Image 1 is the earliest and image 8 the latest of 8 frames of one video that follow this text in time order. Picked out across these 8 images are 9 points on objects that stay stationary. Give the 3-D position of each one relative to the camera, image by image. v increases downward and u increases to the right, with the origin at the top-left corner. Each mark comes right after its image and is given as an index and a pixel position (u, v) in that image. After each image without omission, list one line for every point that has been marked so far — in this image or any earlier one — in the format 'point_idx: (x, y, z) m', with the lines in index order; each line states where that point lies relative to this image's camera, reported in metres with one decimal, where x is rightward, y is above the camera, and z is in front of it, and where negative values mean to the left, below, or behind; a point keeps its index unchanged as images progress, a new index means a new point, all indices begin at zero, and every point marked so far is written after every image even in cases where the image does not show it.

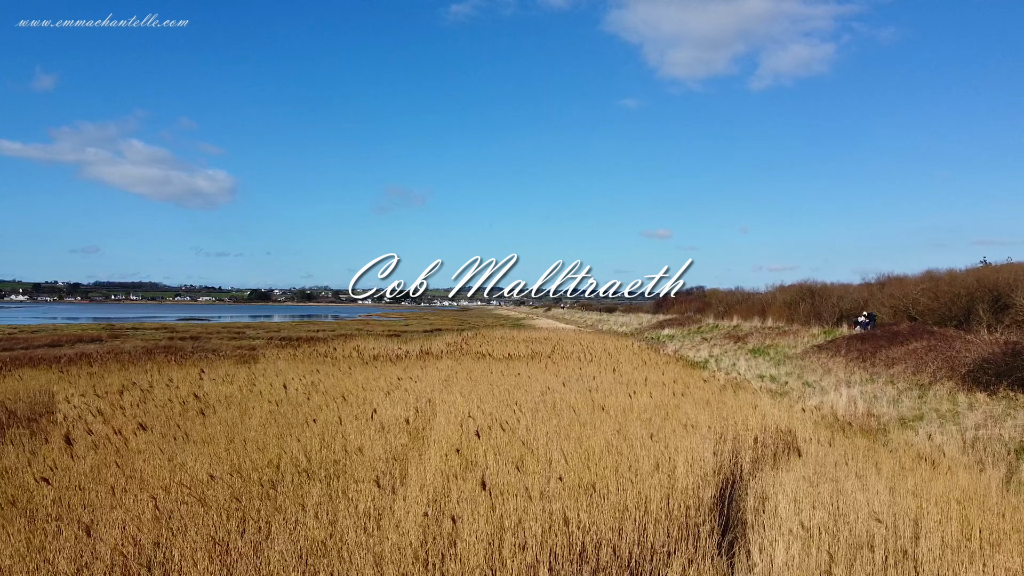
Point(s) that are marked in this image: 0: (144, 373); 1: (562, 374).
0: (-10.9, -2.5, +18.4) m
1: (+1.0, -1.9, +13.1) m
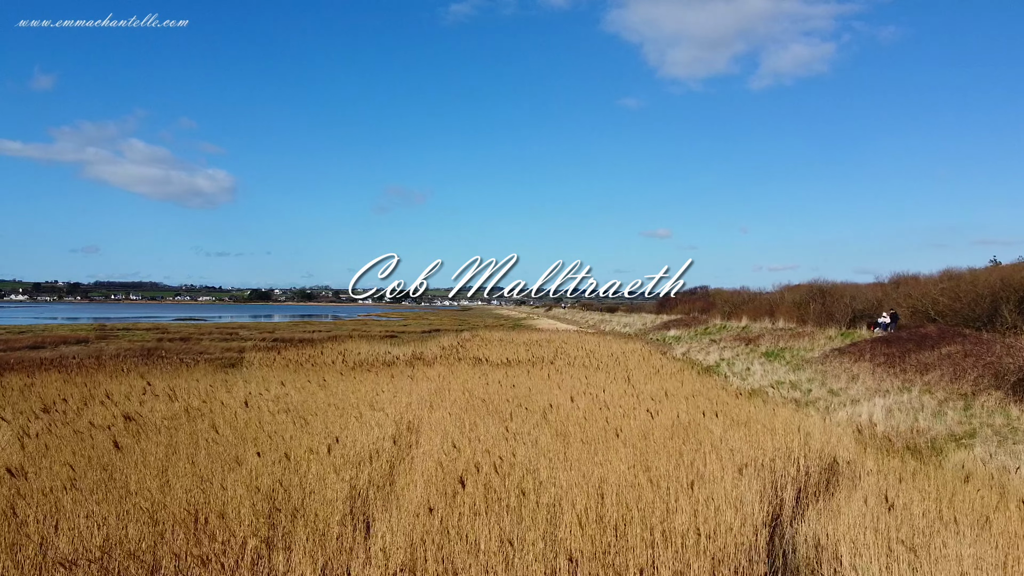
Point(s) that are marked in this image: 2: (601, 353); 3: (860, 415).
0: (-10.9, -2.5, +17.0) m
1: (+1.0, -1.9, +11.7) m
2: (+2.8, -2.1, +19.4) m
3: (+7.2, -2.6, +12.7) m
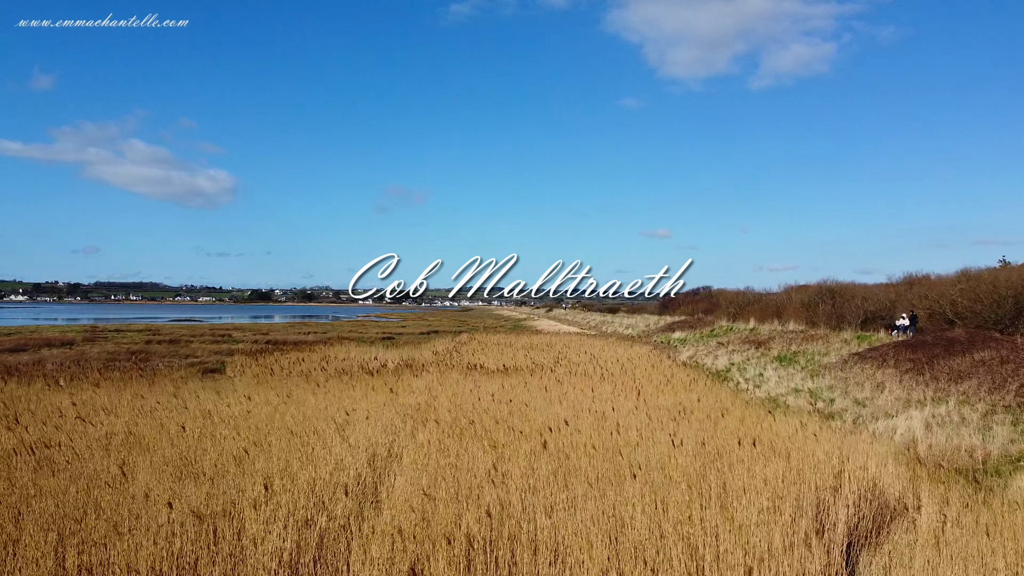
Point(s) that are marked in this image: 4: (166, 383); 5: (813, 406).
0: (-11.0, -2.6, +15.7) m
1: (+0.9, -2.0, +10.4) m
2: (+2.7, -2.1, +18.1) m
3: (+7.1, -2.6, +11.4) m
4: (-9.8, -2.7, +17.5) m
5: (+7.1, -2.8, +14.5) m
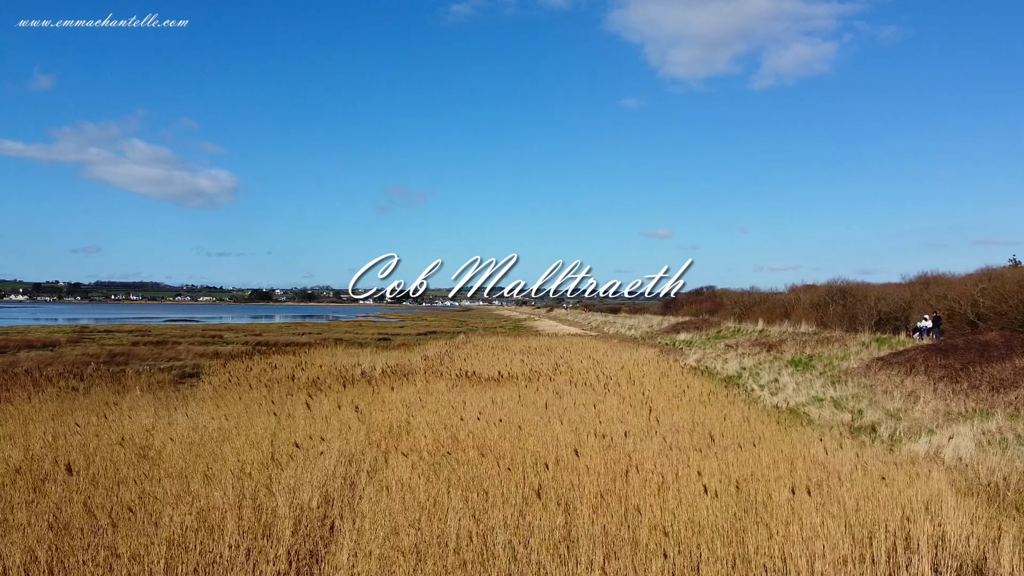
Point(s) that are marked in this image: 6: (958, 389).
0: (-11.1, -2.5, +14.3) m
1: (+0.8, -2.0, +9.0) m
2: (+2.6, -2.1, +16.7) m
3: (+7.0, -2.6, +10.0) m
4: (-9.9, -2.7, +16.1) m
5: (+7.0, -2.7, +13.1) m
6: (+10.0, -2.3, +13.8) m
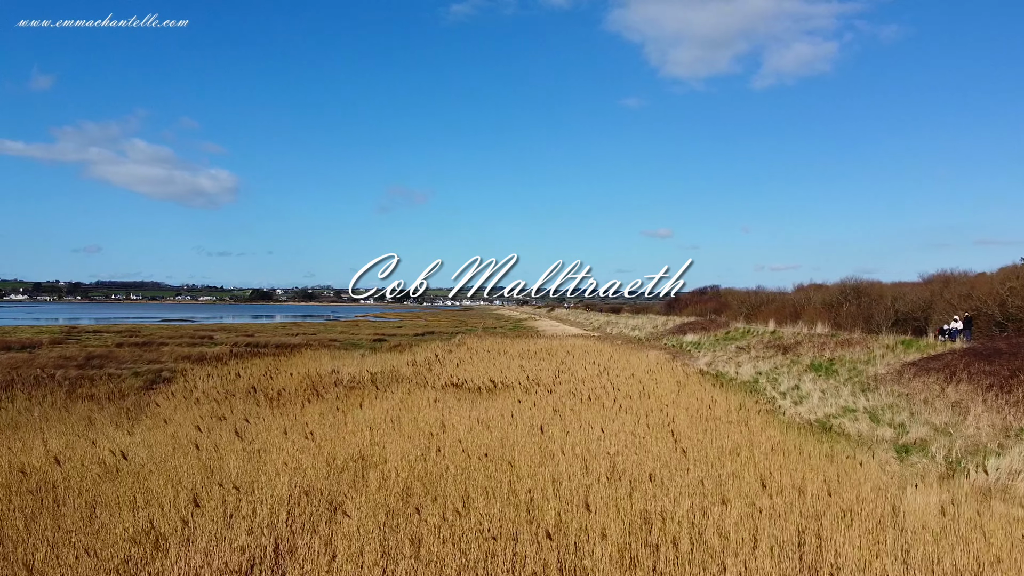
0: (-11.2, -2.5, +12.7) m
1: (+0.7, -1.9, +7.4) m
2: (+2.5, -2.0, +15.1) m
3: (+6.9, -2.6, +8.4) m
4: (-10.0, -2.6, +14.5) m
5: (+6.9, -2.7, +11.5) m
6: (+9.9, -2.2, +12.2) m
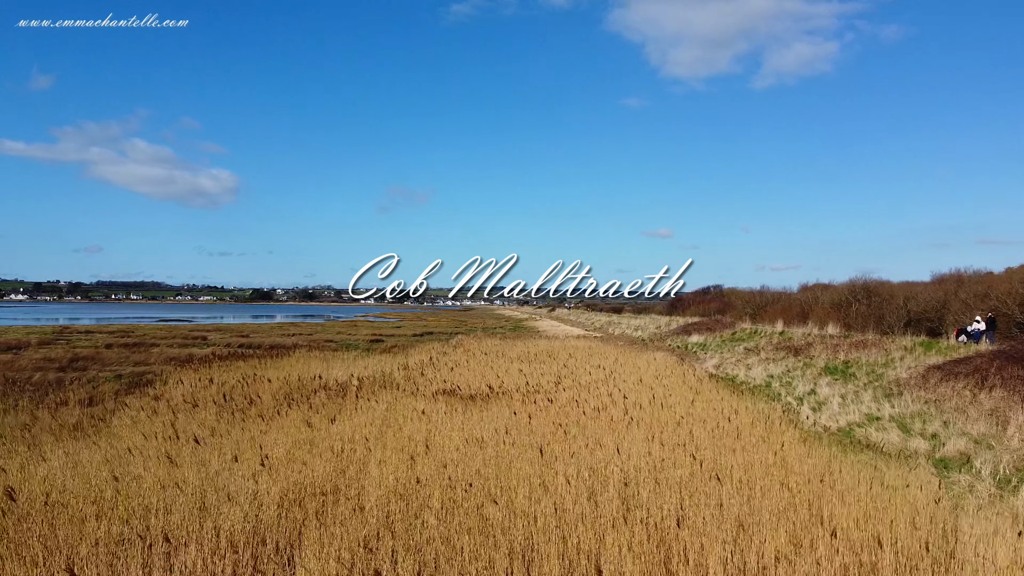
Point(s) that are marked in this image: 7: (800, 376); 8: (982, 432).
0: (-11.2, -2.5, +11.7) m
1: (+0.7, -1.9, +6.4) m
2: (+2.5, -2.0, +14.1) m
3: (+6.9, -2.5, +7.3) m
4: (-10.0, -2.6, +13.5) m
5: (+6.9, -2.7, +10.5) m
6: (+9.9, -2.2, +11.2) m
7: (+8.6, -2.6, +18.4) m
8: (+8.3, -2.5, +10.9) m
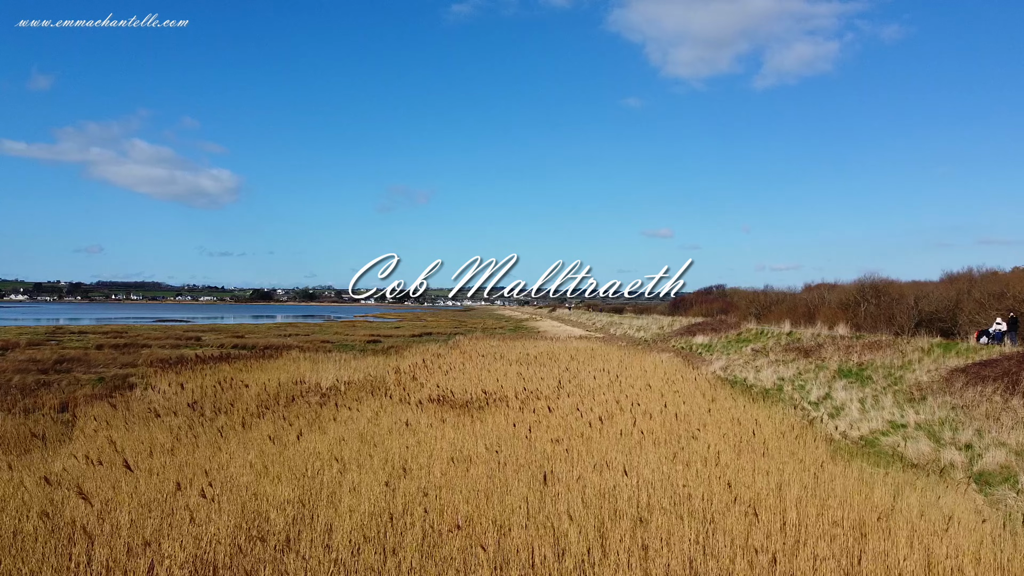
0: (-11.3, -2.4, +10.8) m
1: (+0.6, -1.8, +5.5) m
2: (+2.4, -2.0, +13.2) m
3: (+6.8, -2.5, +6.5) m
4: (-10.1, -2.6, +12.6) m
5: (+6.8, -2.6, +9.6) m
6: (+9.9, -2.2, +10.3) m
7: (+8.6, -2.6, +17.5) m
8: (+8.3, -2.5, +10.0) m
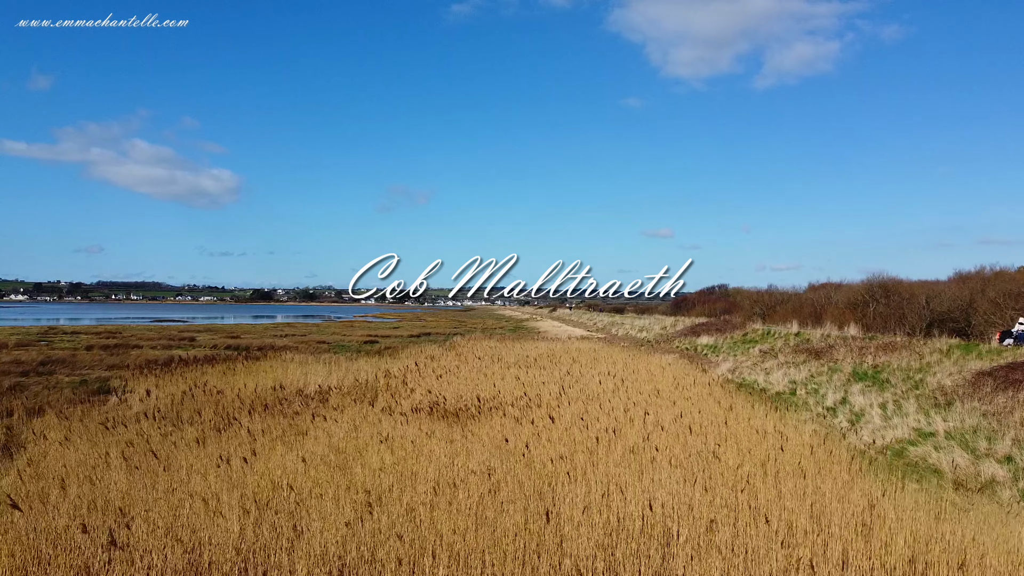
0: (-11.3, -2.4, +10.0) m
1: (+0.6, -1.8, +4.6) m
2: (+2.4, -1.9, +12.3) m
3: (+6.8, -2.5, +5.6) m
4: (-10.1, -2.5, +11.7) m
5: (+6.8, -2.6, +8.7) m
6: (+9.8, -2.1, +9.4) m
7: (+8.5, -2.6, +16.6) m
8: (+8.2, -2.5, +9.1) m
